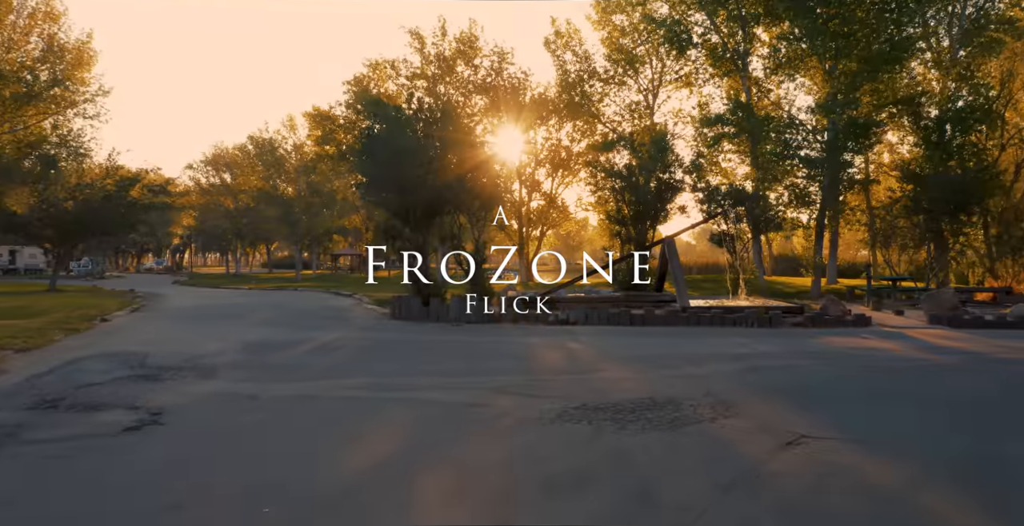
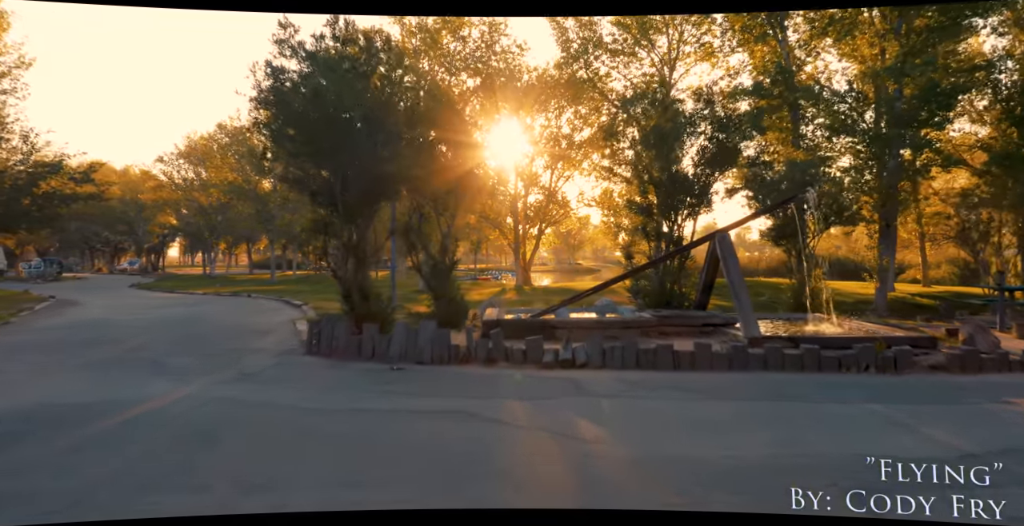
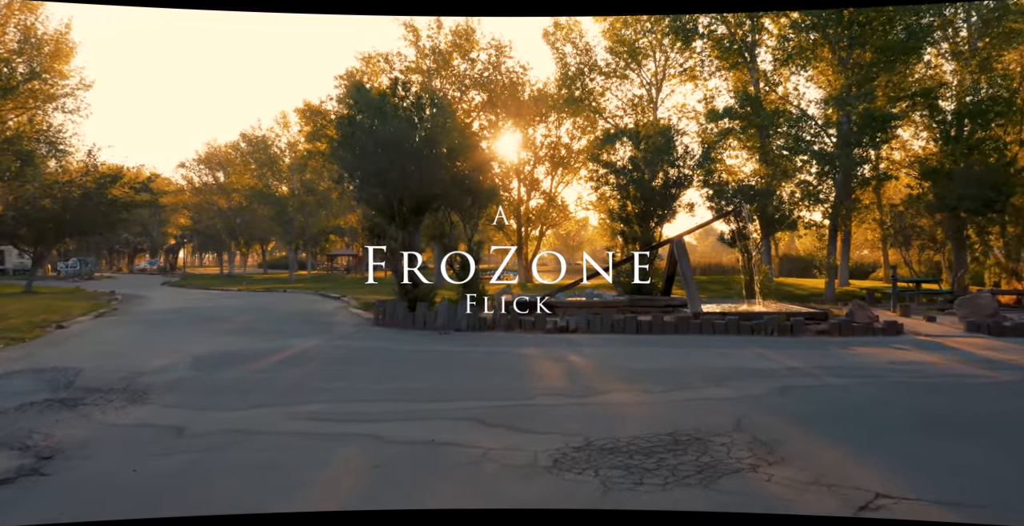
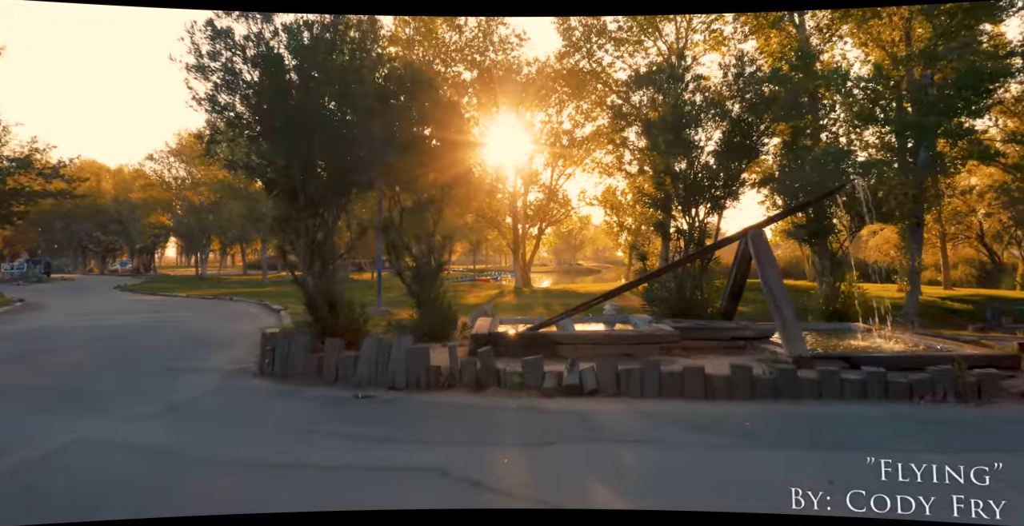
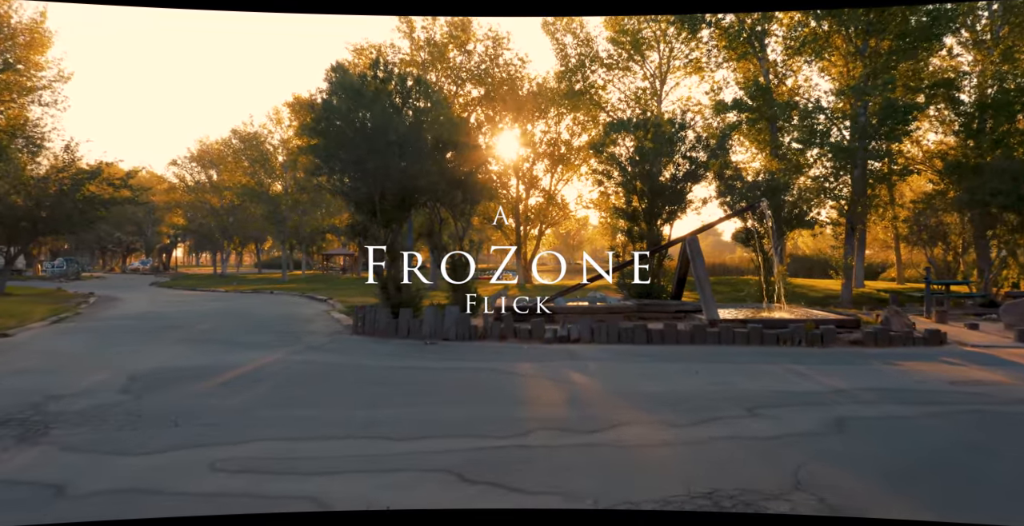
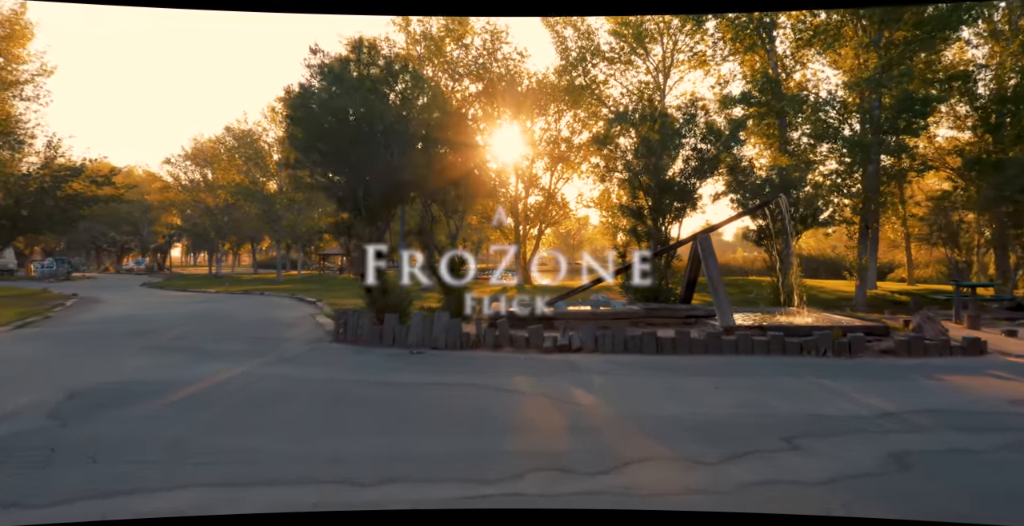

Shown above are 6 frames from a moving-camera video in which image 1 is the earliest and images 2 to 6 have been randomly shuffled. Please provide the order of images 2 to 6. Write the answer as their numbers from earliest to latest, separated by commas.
3, 5, 6, 2, 4
